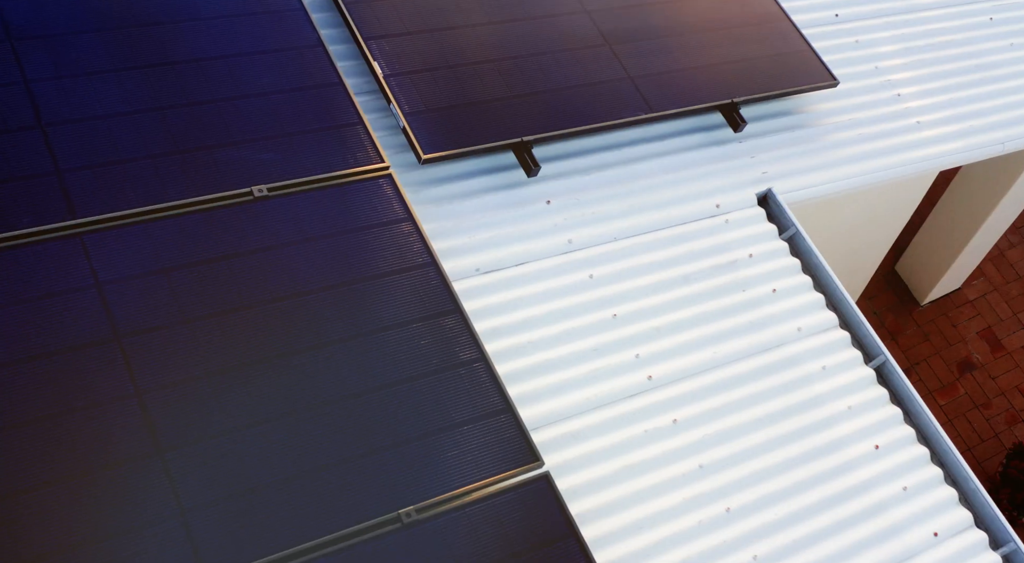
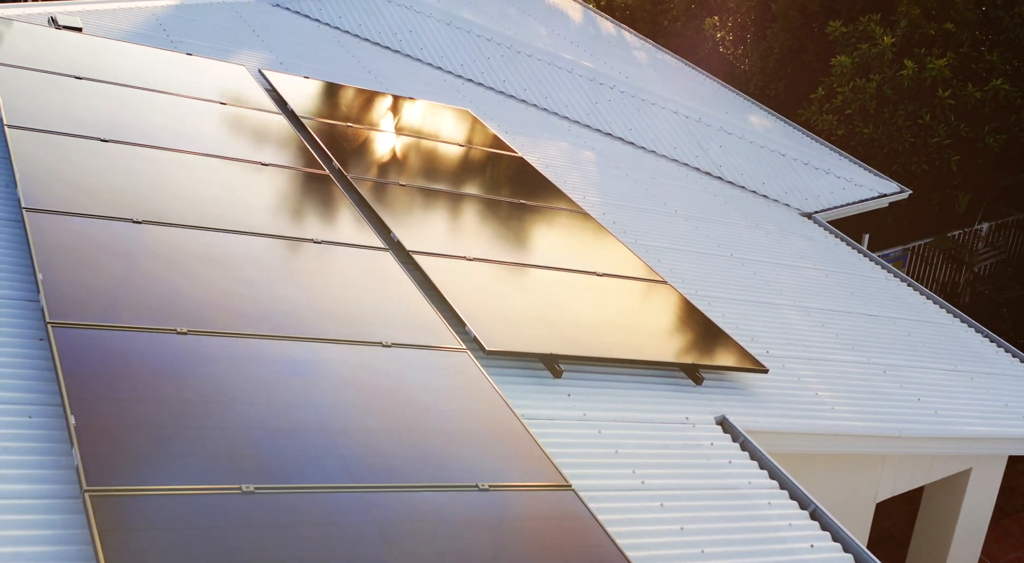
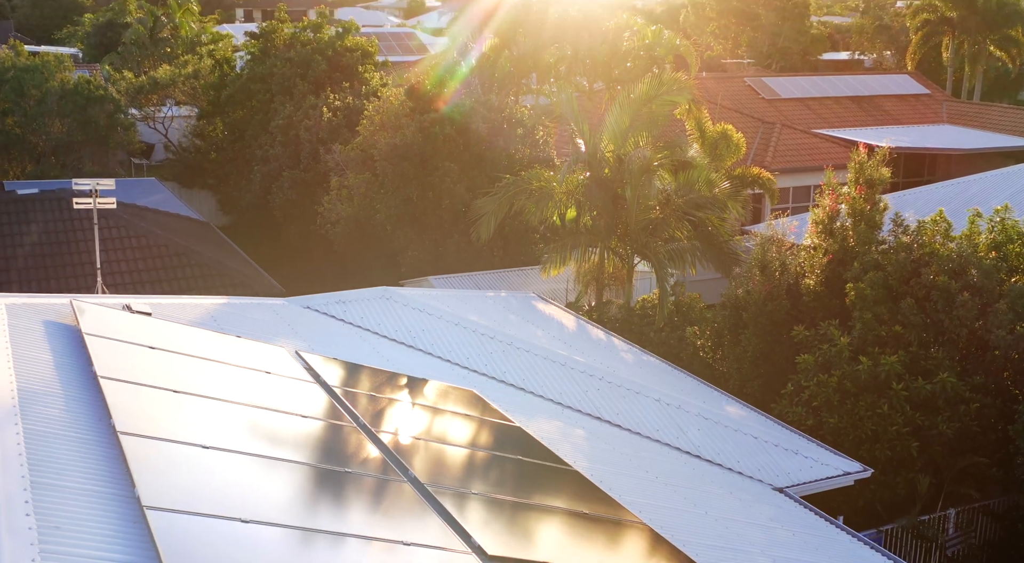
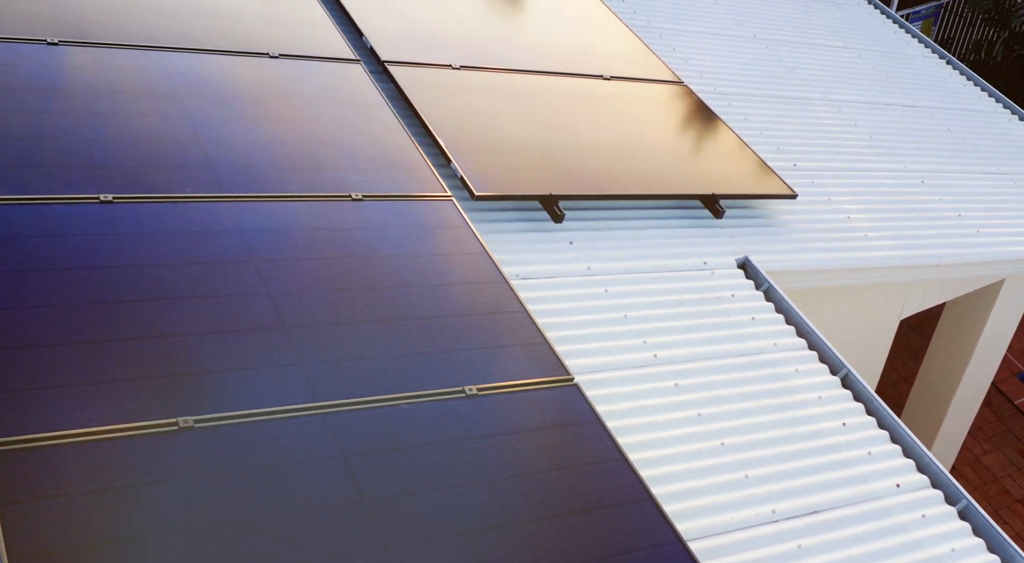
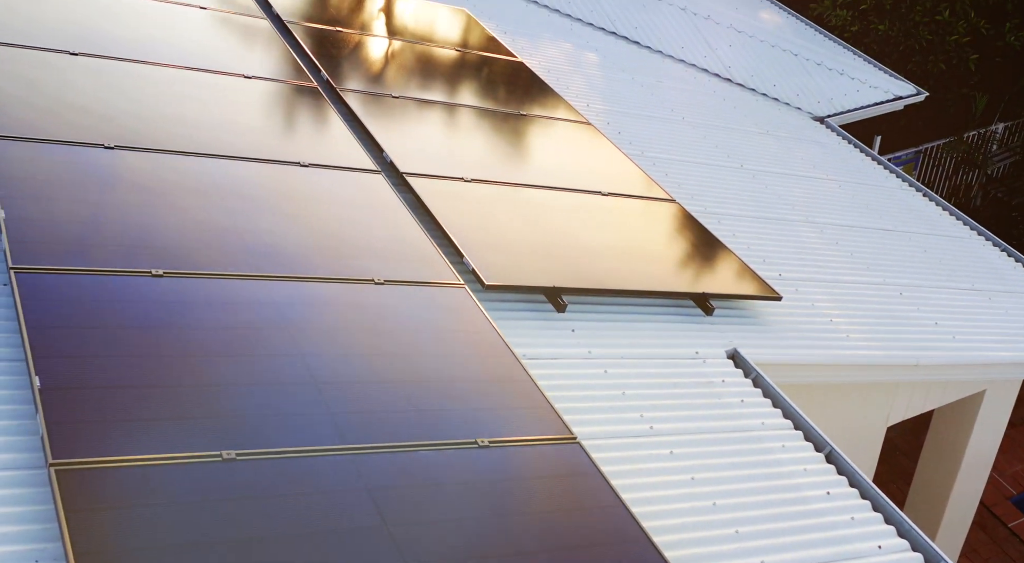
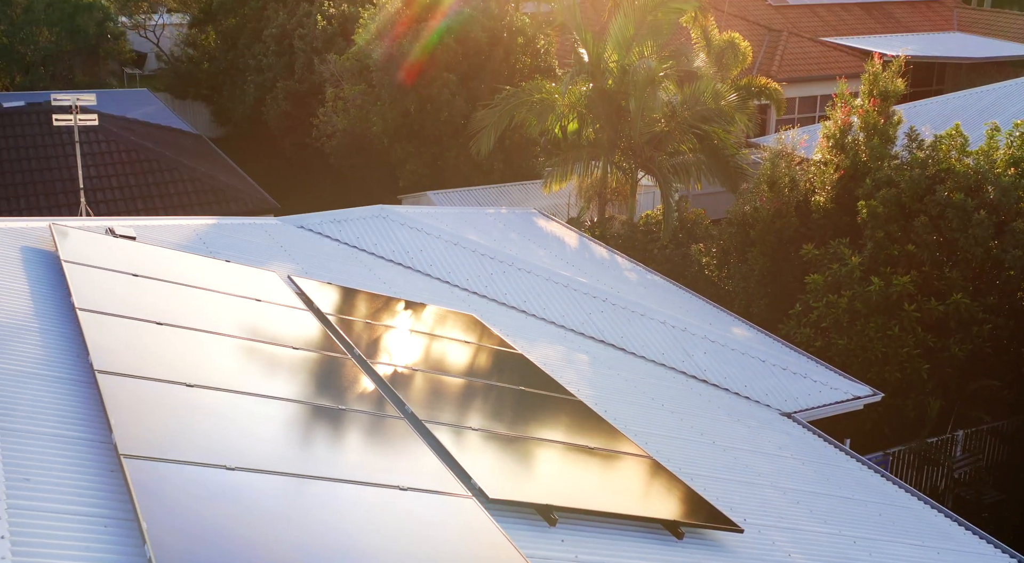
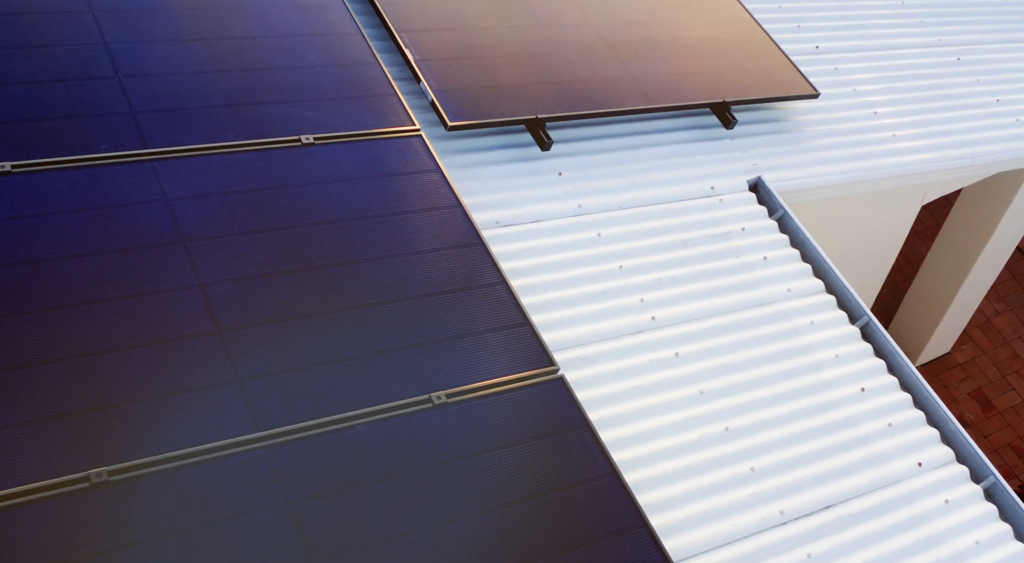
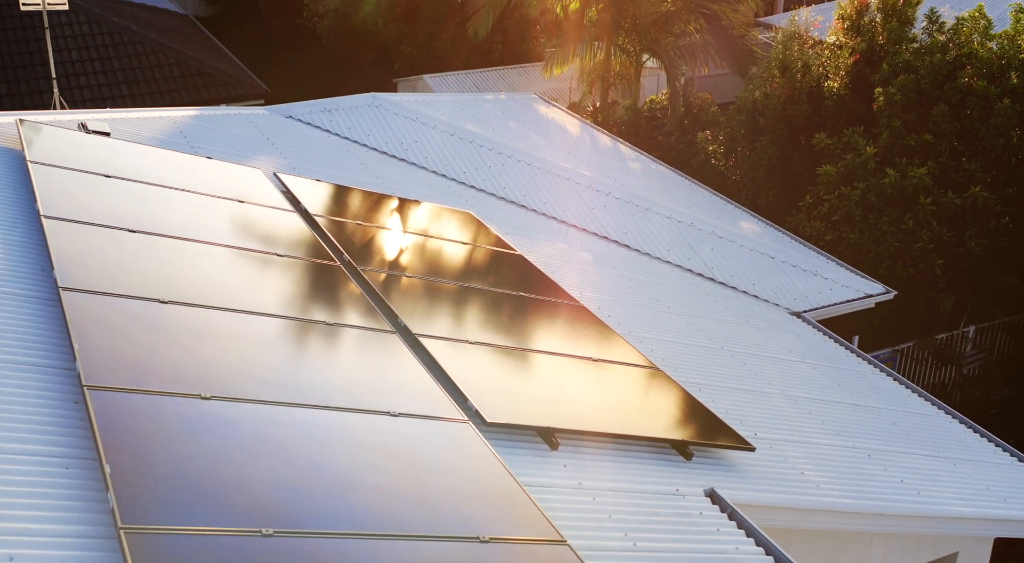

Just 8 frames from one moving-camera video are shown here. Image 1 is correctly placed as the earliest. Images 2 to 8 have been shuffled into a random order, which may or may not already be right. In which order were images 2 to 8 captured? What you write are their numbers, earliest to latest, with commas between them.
7, 4, 5, 2, 8, 6, 3
